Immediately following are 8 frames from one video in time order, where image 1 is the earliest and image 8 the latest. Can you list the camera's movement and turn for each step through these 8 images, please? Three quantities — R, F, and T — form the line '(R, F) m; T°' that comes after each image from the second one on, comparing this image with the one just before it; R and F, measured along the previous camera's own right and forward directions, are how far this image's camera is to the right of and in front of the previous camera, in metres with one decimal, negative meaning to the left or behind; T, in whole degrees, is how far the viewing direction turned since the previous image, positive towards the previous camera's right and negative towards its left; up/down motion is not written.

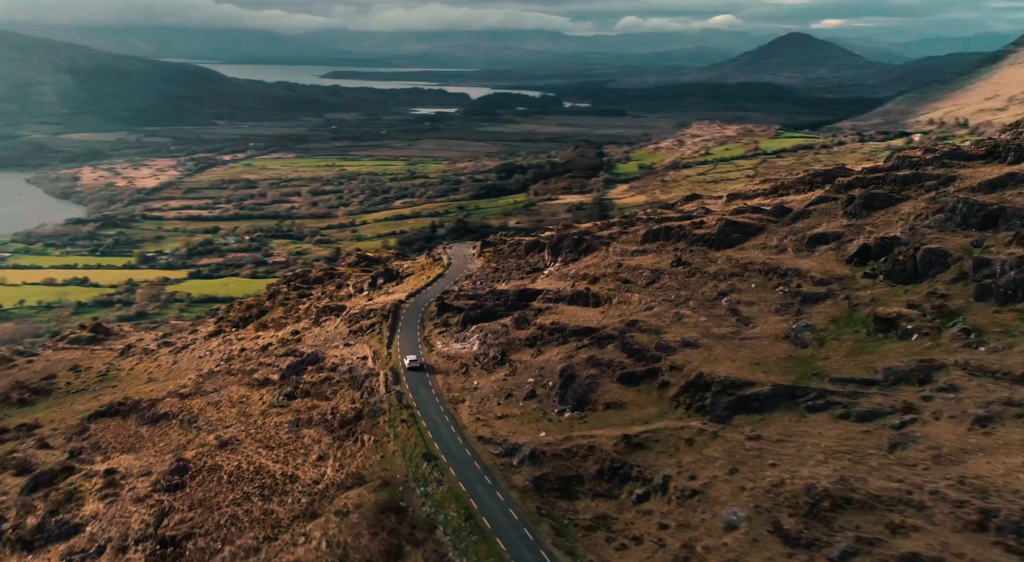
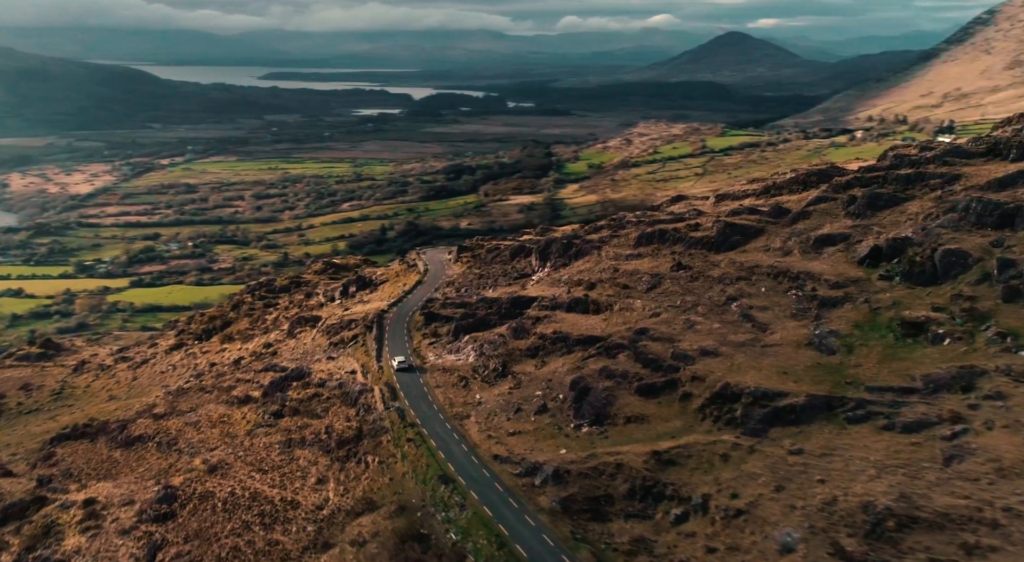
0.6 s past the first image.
(-4.6, +3.3) m; +3°
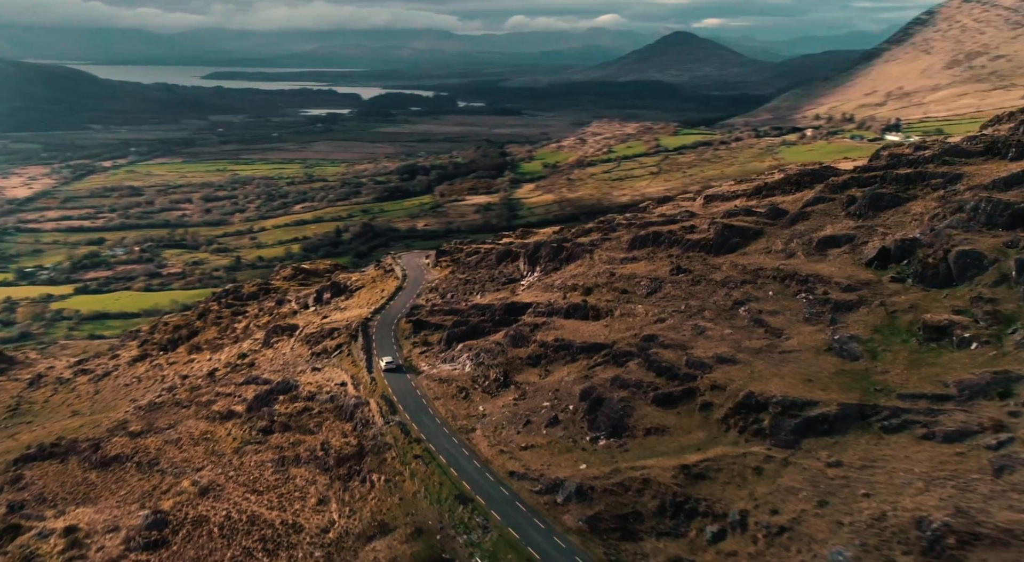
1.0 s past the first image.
(-4.1, +2.7) m; +3°
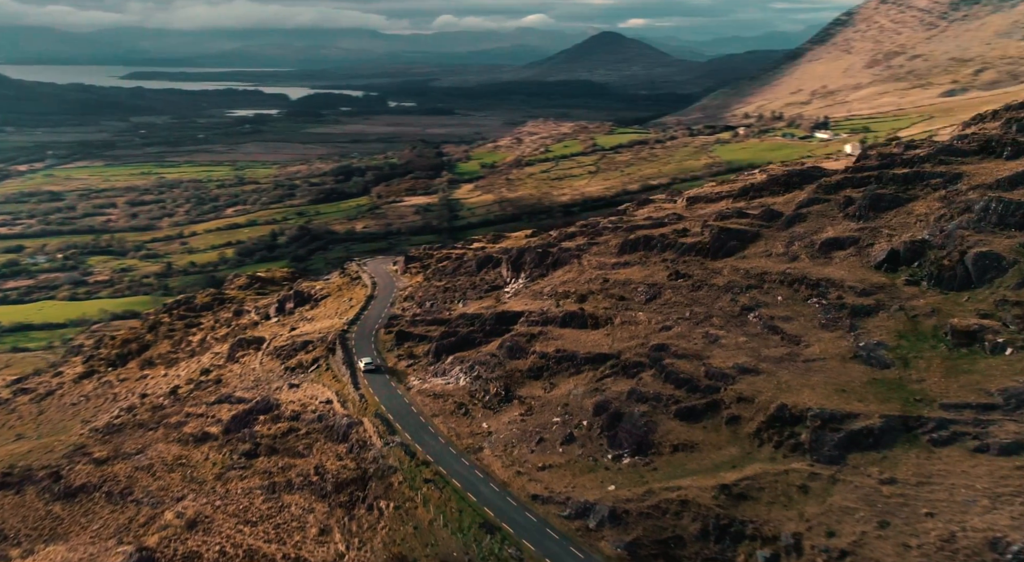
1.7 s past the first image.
(-5.3, +3.7) m; +4°
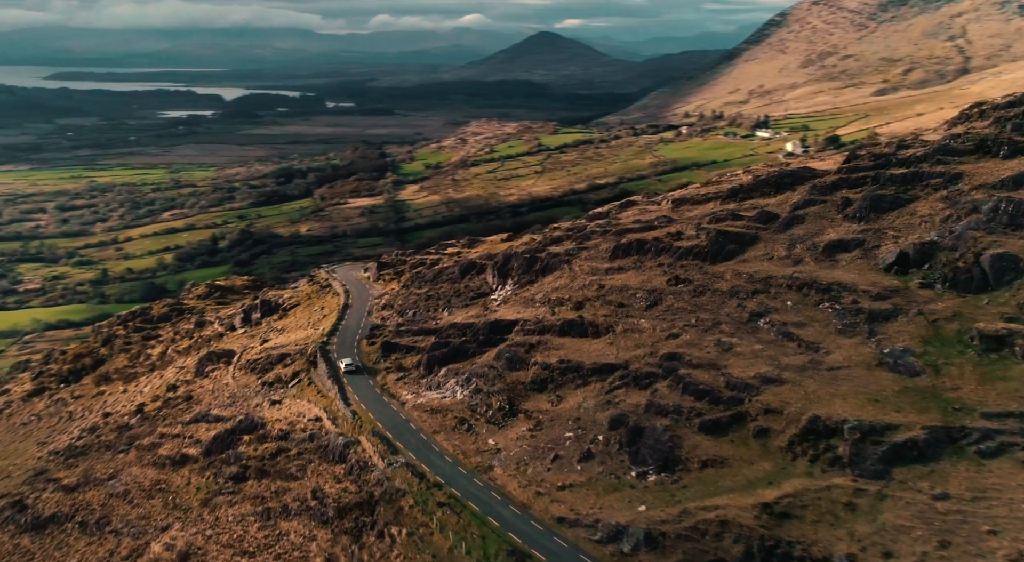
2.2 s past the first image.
(-4.7, +3.3) m; +4°
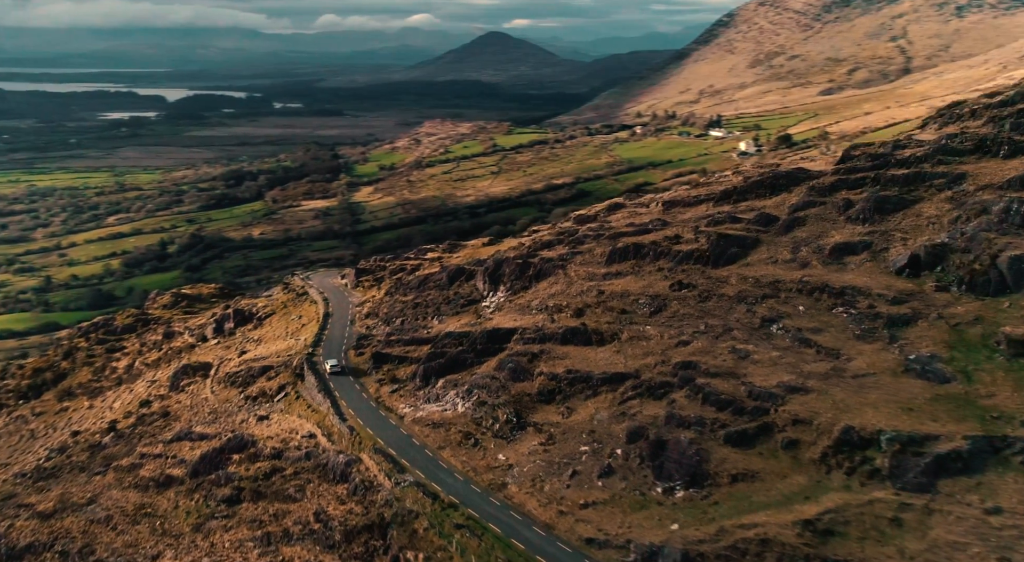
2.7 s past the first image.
(-4.1, +2.8) m; +3°
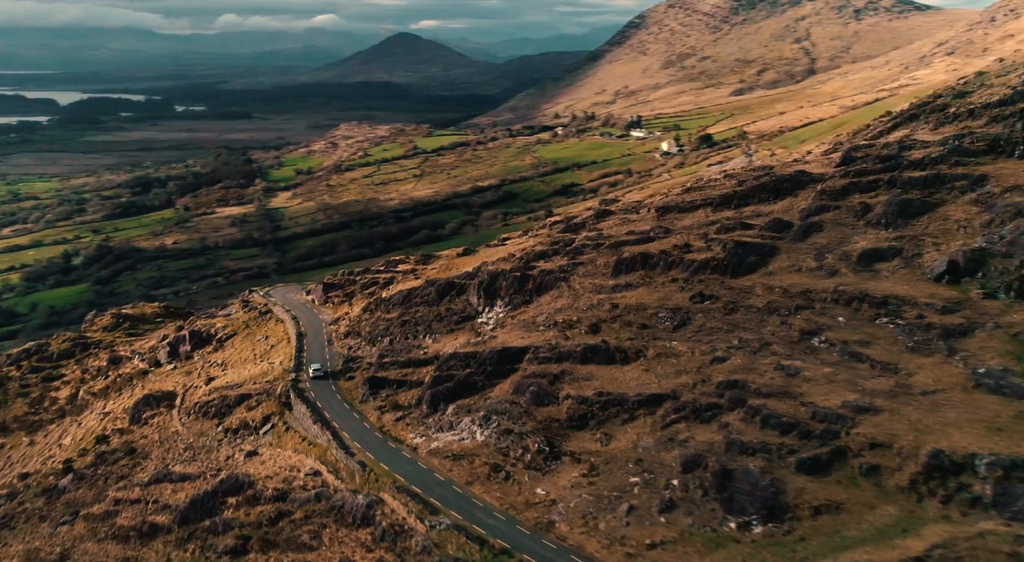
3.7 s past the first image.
(-7.9, +5.8) m; +5°
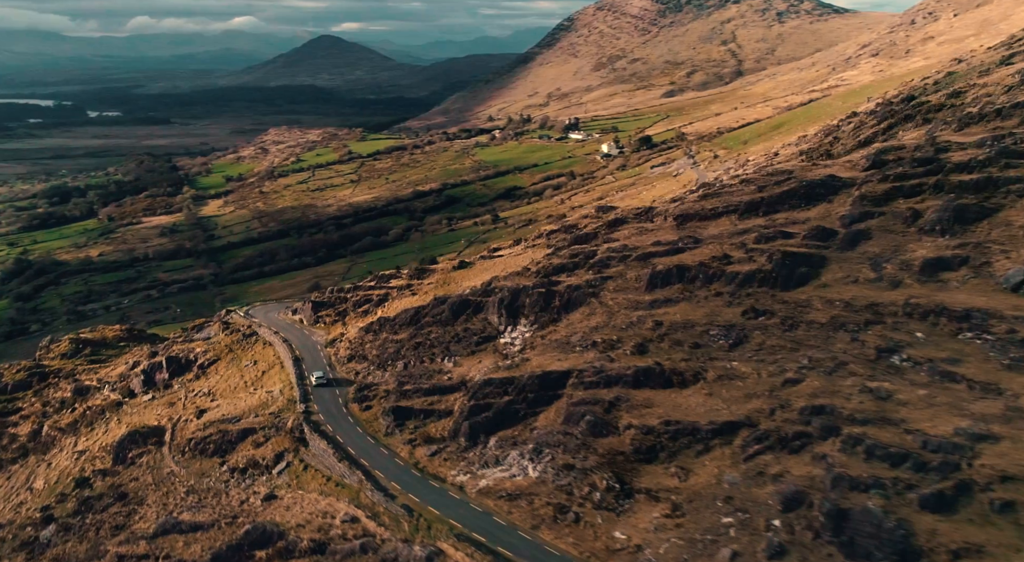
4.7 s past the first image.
(-8.5, +6.4) m; +4°
